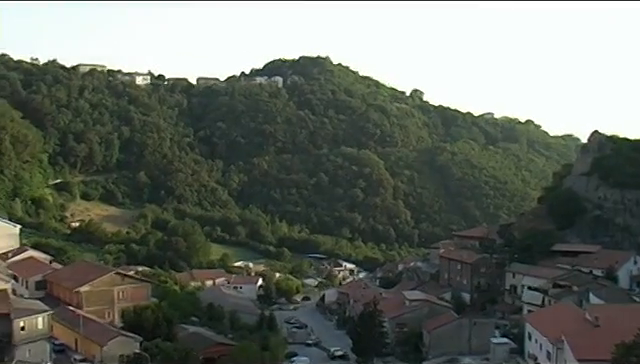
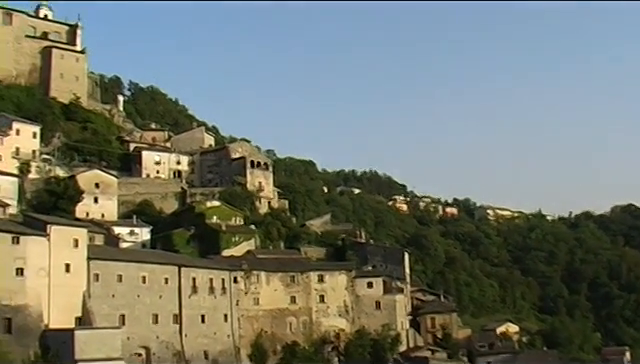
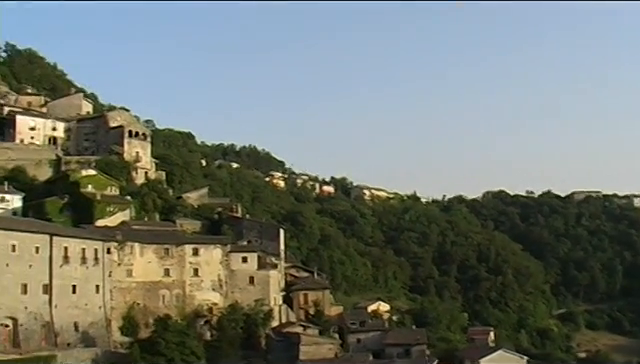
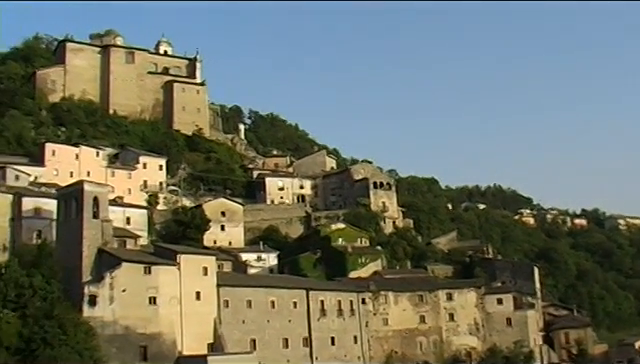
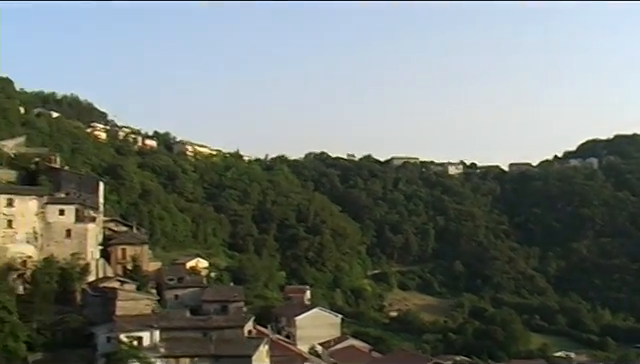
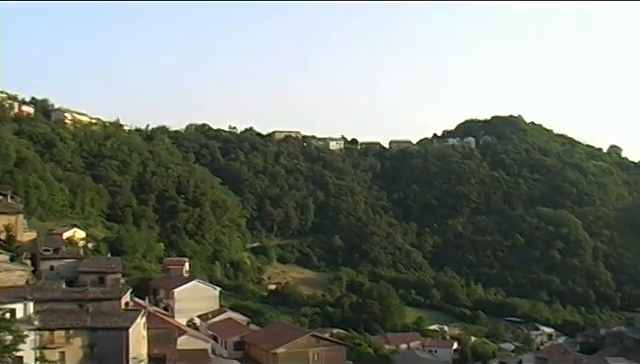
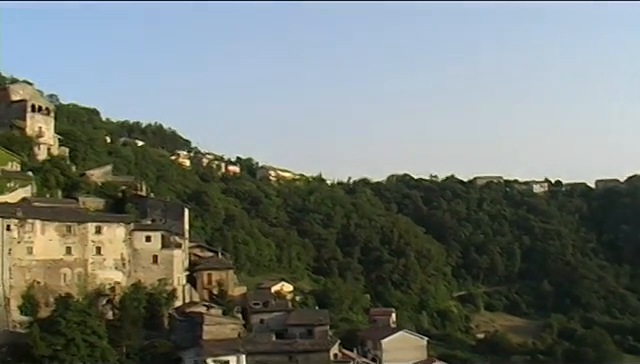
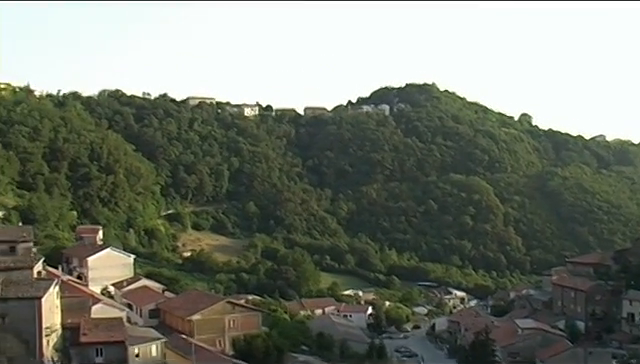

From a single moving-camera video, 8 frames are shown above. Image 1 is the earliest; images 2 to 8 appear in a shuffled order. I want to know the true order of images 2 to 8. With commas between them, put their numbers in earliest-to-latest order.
8, 6, 5, 7, 3, 2, 4
